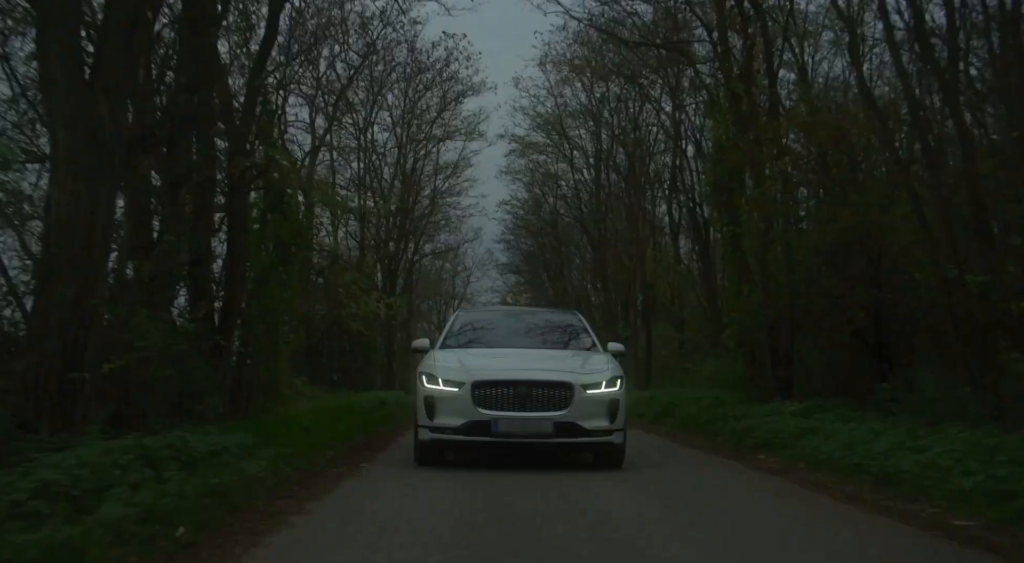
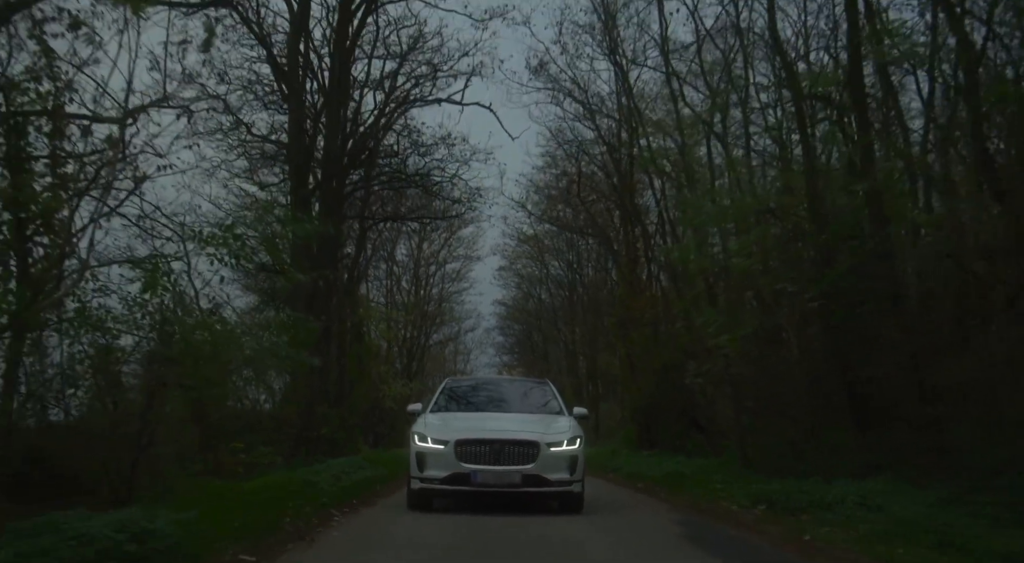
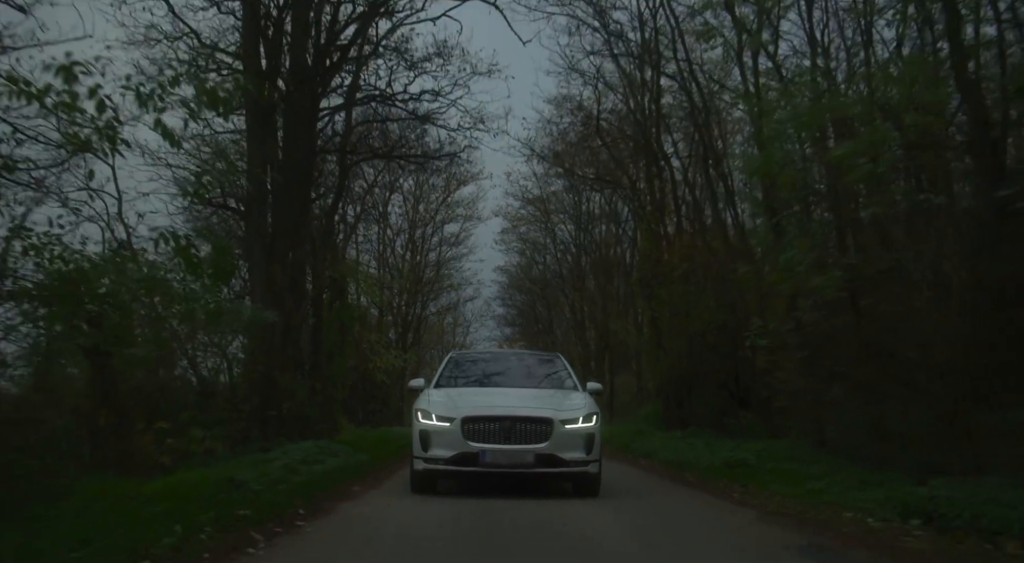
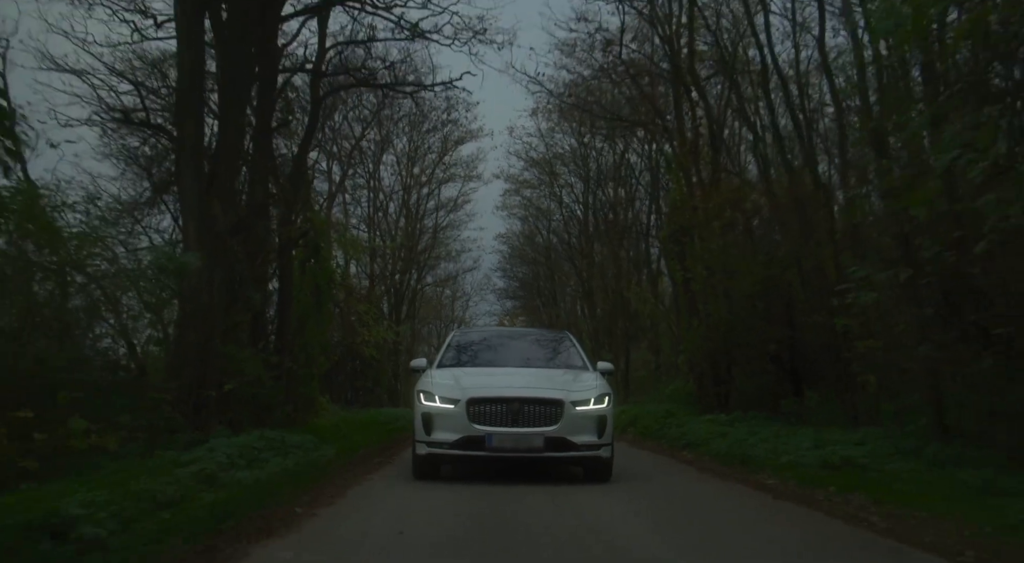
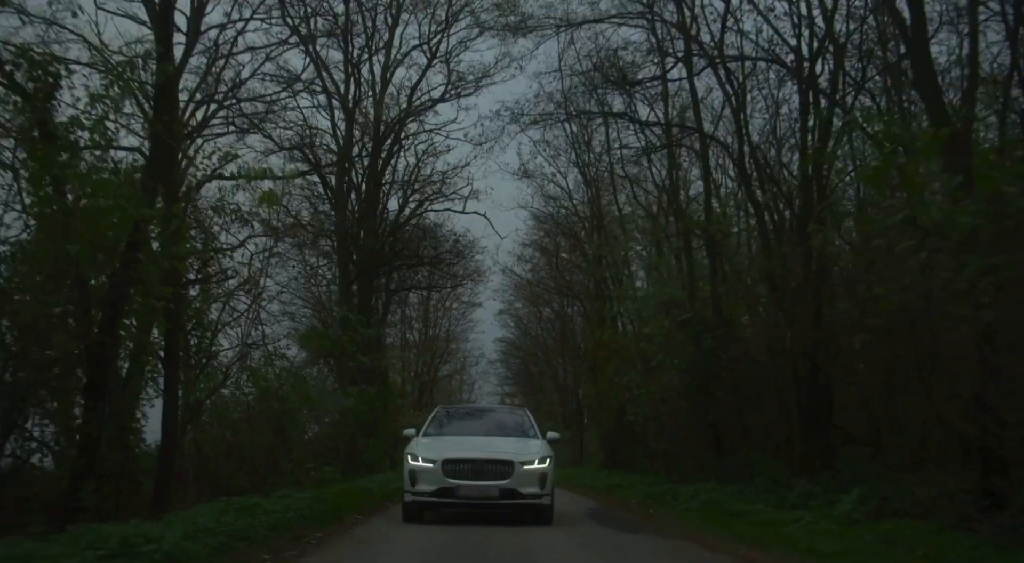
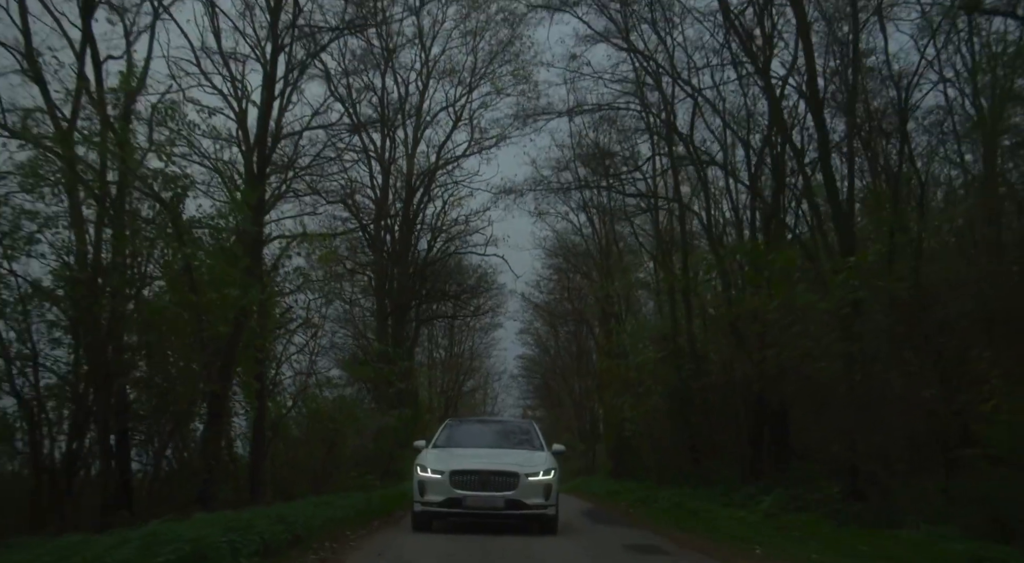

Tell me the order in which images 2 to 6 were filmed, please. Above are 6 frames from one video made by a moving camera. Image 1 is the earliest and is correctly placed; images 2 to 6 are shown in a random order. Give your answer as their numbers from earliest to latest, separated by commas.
4, 3, 2, 5, 6
